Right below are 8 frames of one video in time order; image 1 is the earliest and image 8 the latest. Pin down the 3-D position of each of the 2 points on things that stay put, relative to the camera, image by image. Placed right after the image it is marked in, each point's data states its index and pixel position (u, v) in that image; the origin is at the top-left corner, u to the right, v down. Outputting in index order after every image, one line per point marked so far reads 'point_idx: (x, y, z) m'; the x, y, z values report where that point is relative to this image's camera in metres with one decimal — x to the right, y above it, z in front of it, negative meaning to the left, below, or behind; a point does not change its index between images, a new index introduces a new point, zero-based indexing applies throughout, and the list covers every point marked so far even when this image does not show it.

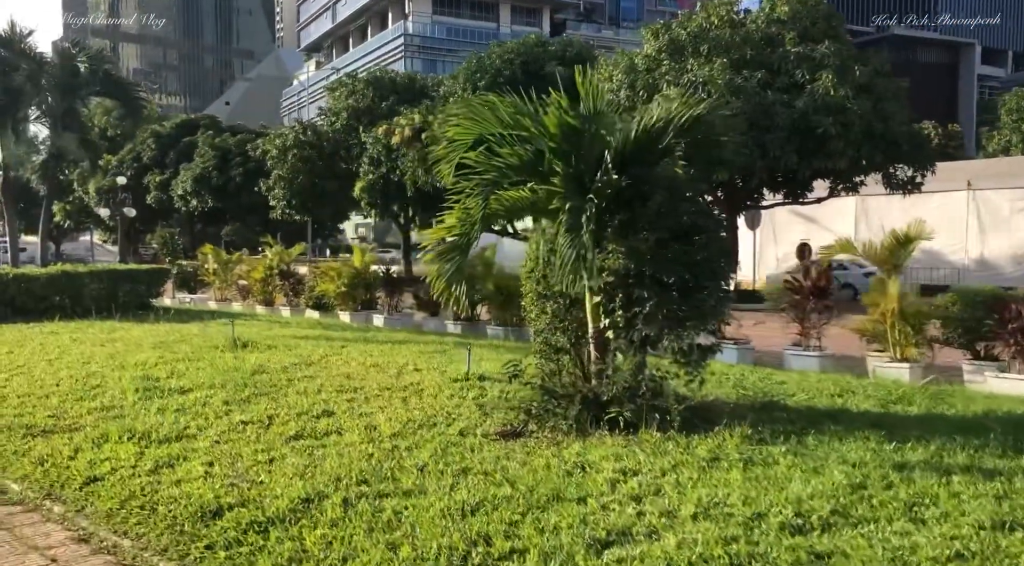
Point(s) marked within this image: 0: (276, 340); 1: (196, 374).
0: (-2.6, -0.6, +10.1) m
1: (-2.6, -0.8, +7.5) m
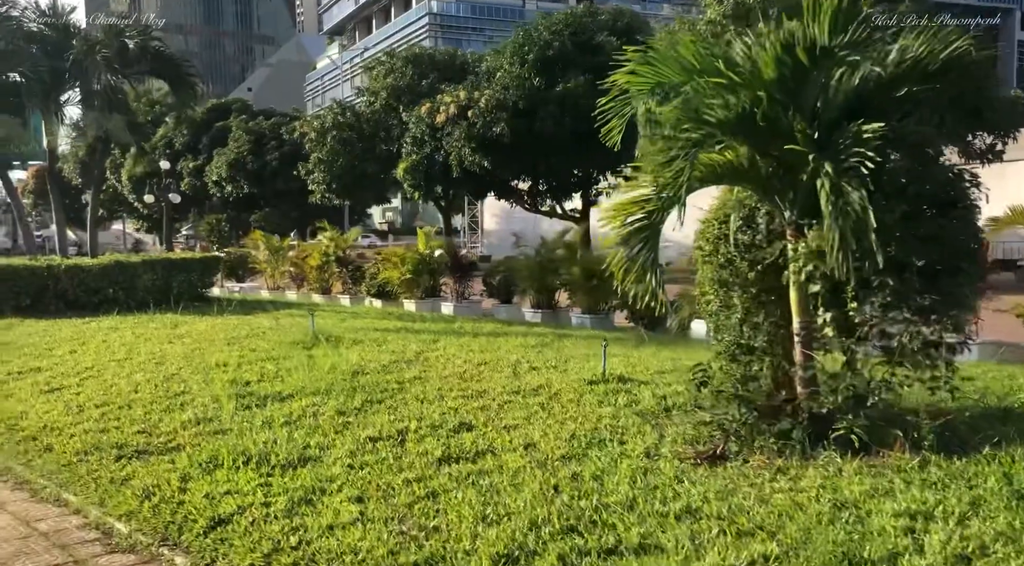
0: (-1.6, -0.5, +9.3) m
1: (-1.6, -0.7, +6.7) m
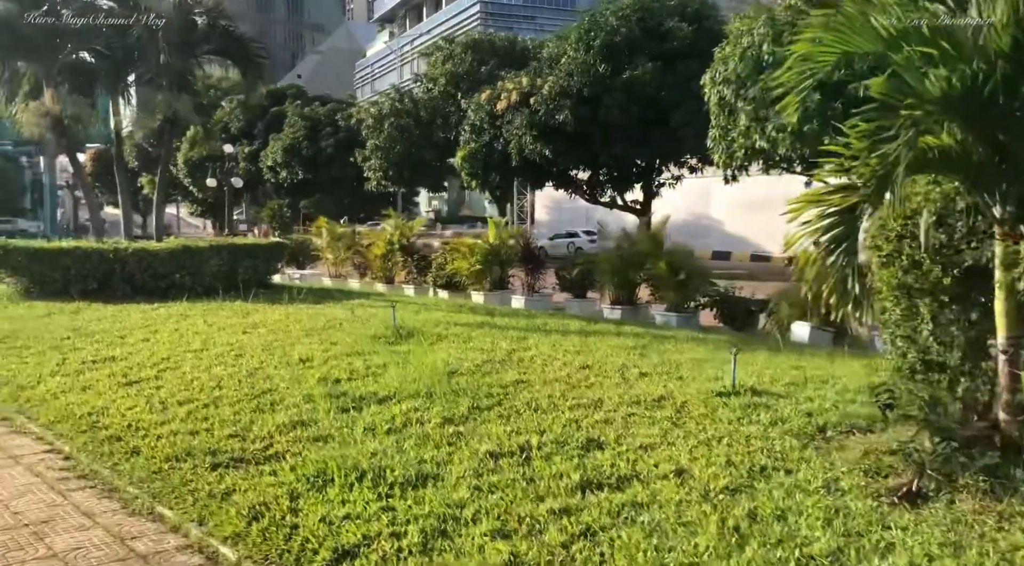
0: (-0.7, -0.4, +8.8) m
1: (-0.9, -0.6, +6.2) m
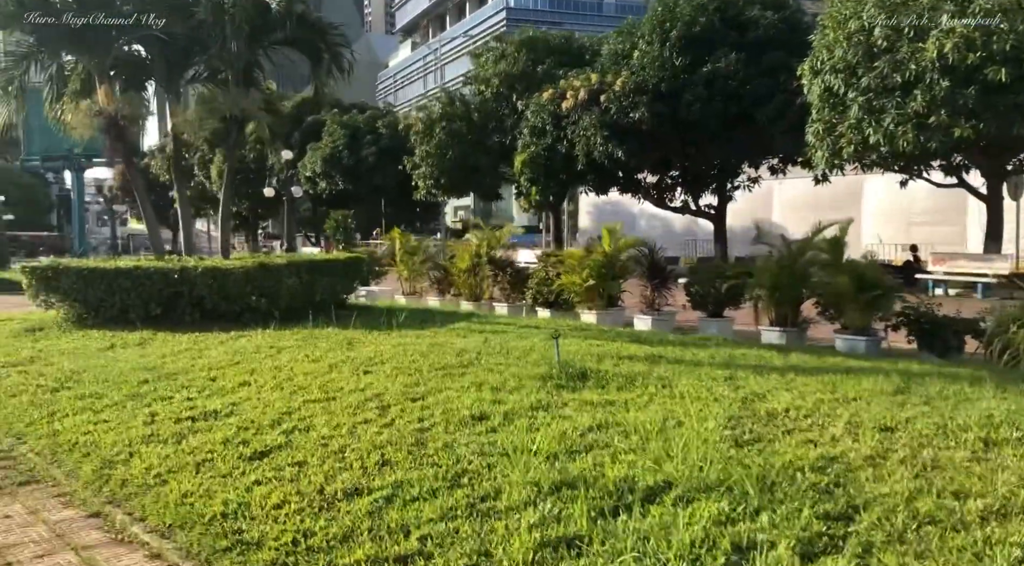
0: (+0.8, -0.6, +7.0) m
1: (+0.5, -0.8, +4.5) m
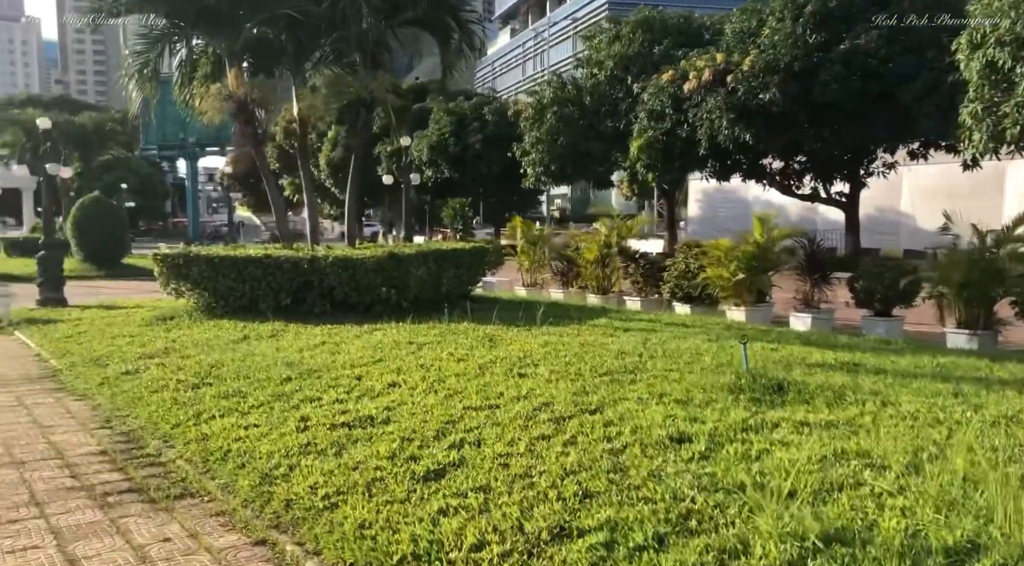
0: (+2.0, -0.6, +6.2) m
1: (+1.5, -0.8, +3.7) m
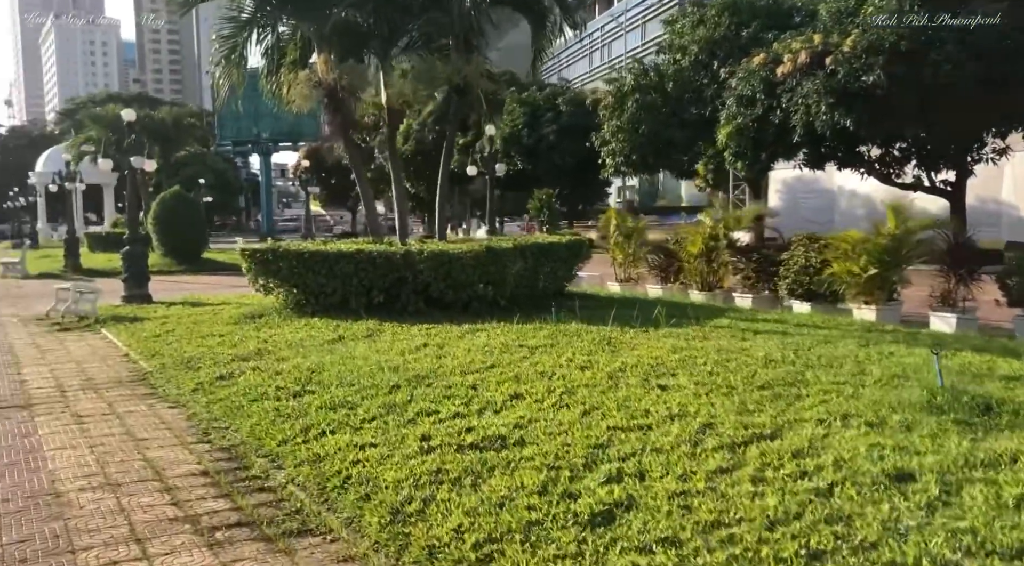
0: (+2.9, -0.6, +5.2) m
1: (+2.2, -0.8, +2.8) m
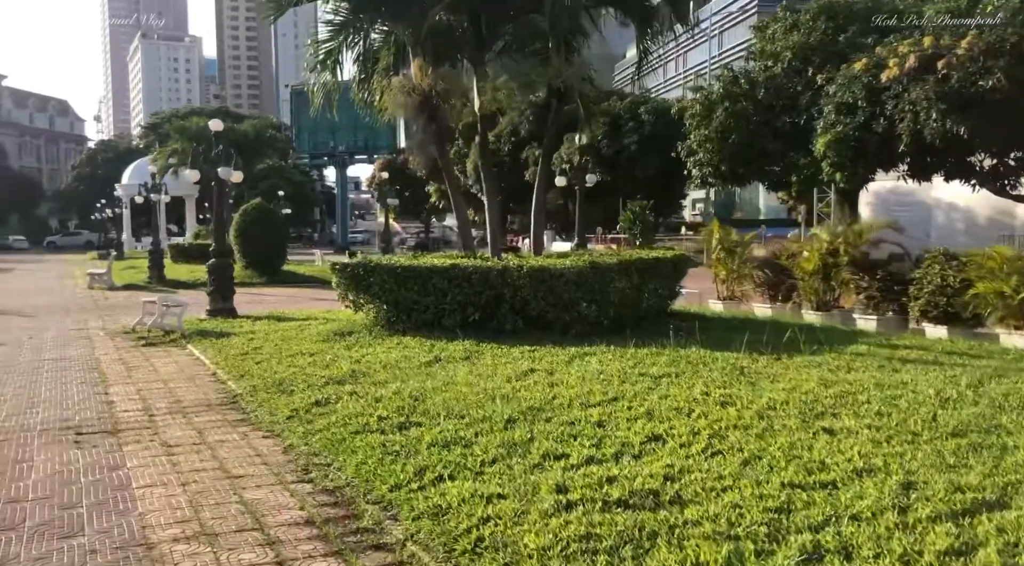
0: (+3.6, -0.8, +4.2) m
1: (+2.7, -1.0, +1.8) m
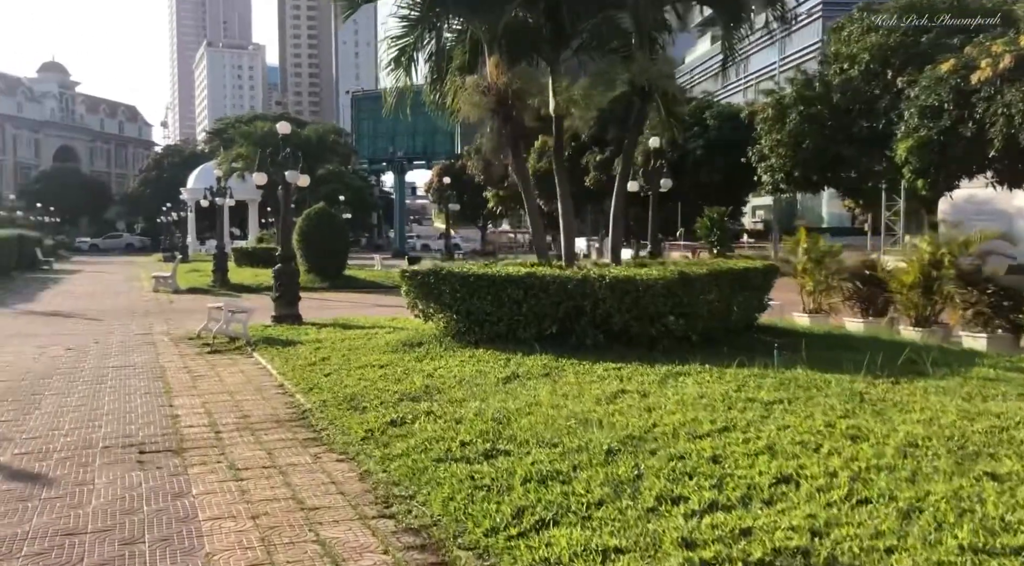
0: (+4.1, -0.9, +3.4) m
1: (+3.0, -1.1, +1.1) m
